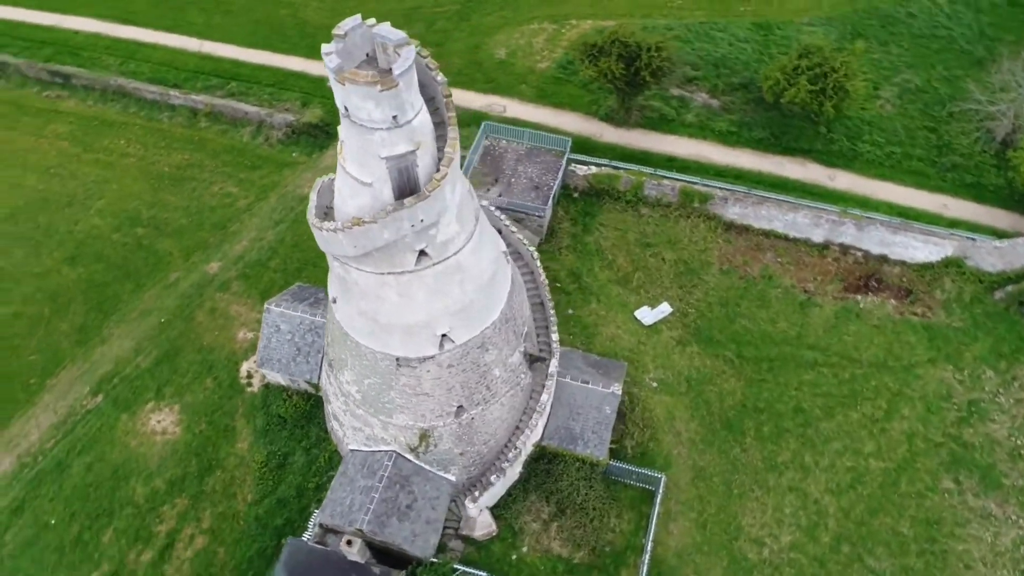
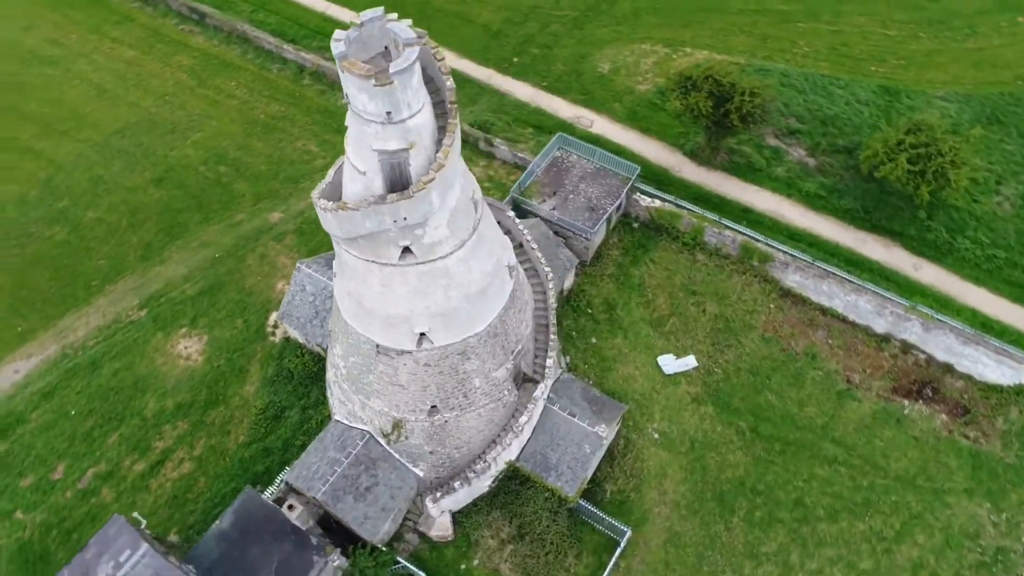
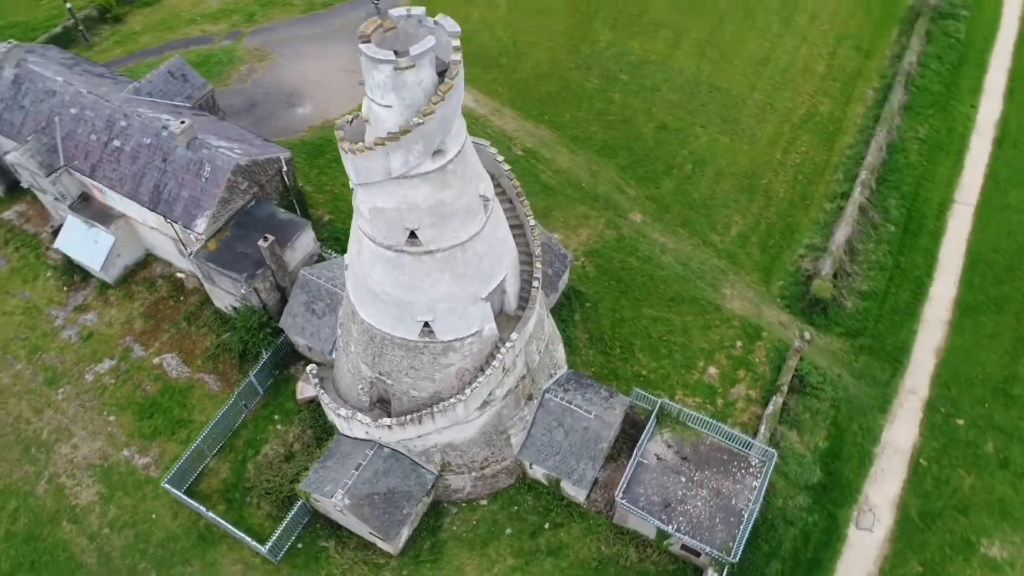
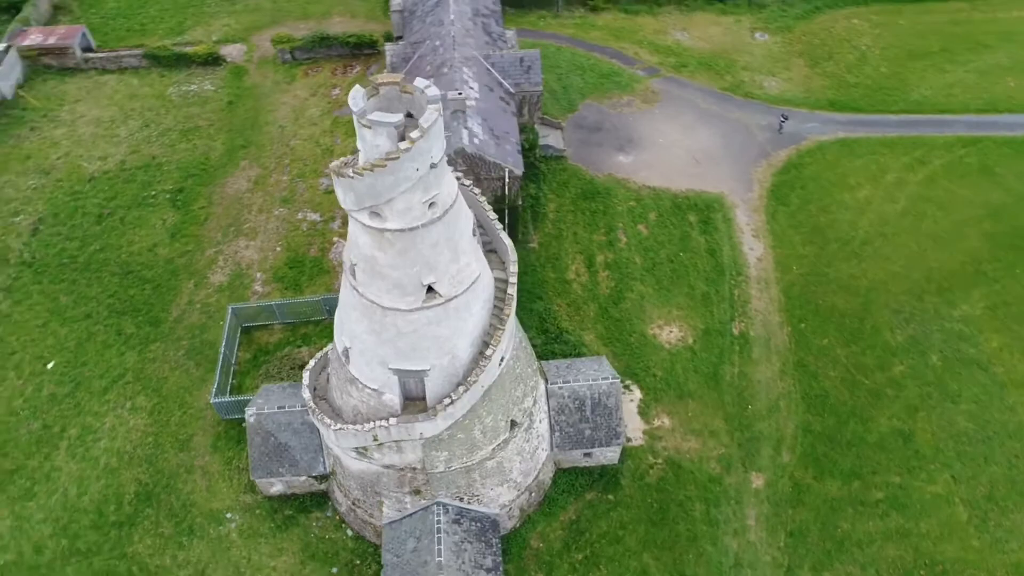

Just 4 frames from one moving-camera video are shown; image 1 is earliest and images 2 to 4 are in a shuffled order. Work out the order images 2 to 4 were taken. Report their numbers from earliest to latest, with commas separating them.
2, 3, 4
